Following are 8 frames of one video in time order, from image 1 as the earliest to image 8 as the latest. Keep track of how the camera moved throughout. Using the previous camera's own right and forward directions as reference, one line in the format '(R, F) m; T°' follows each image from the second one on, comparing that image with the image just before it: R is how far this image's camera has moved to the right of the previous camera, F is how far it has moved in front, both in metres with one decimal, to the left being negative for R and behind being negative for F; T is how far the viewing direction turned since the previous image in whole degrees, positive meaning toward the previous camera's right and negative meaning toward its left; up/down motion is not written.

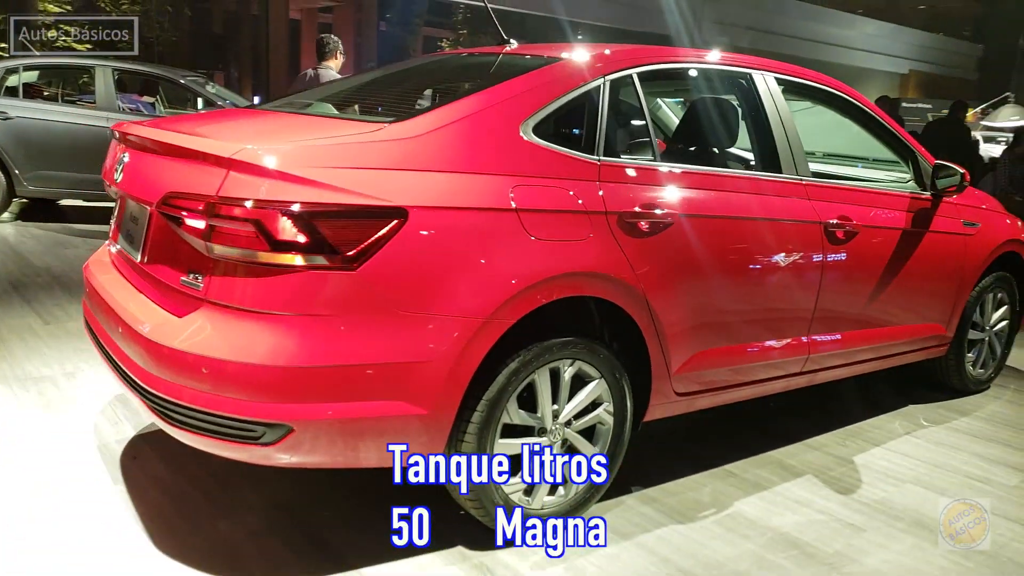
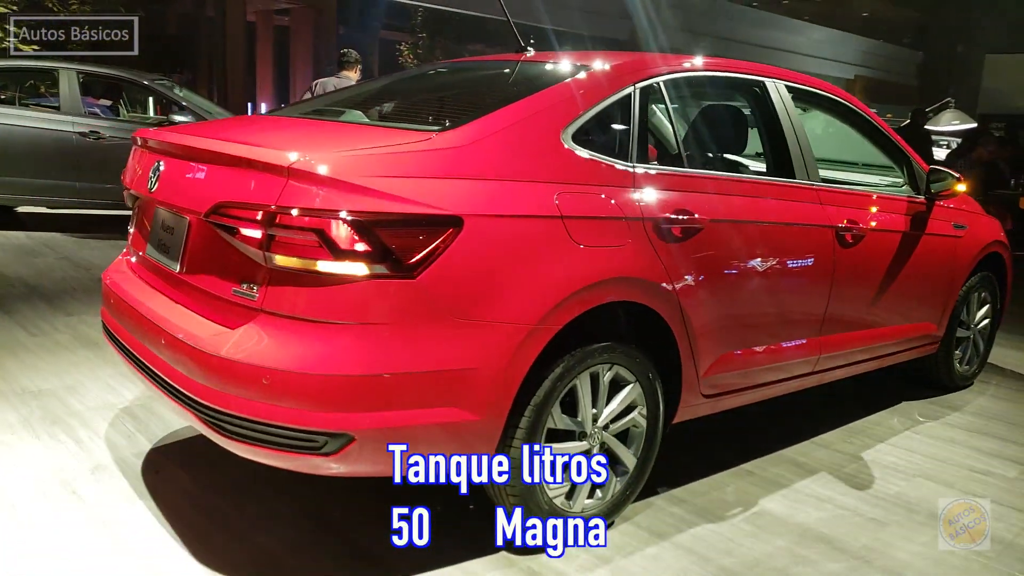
(-0.2, 0.0) m; +3°
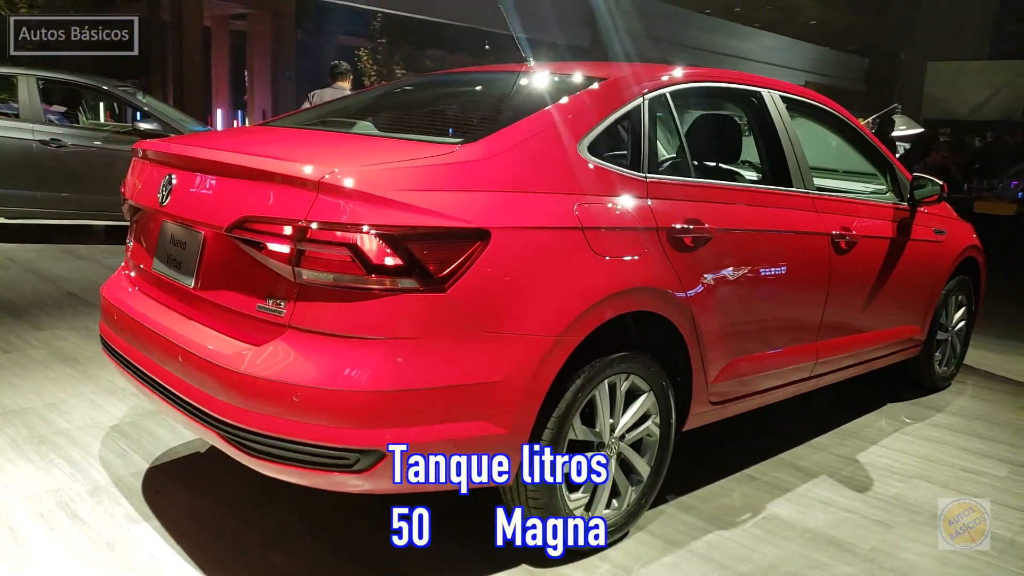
(-0.2, 0.0) m; +3°
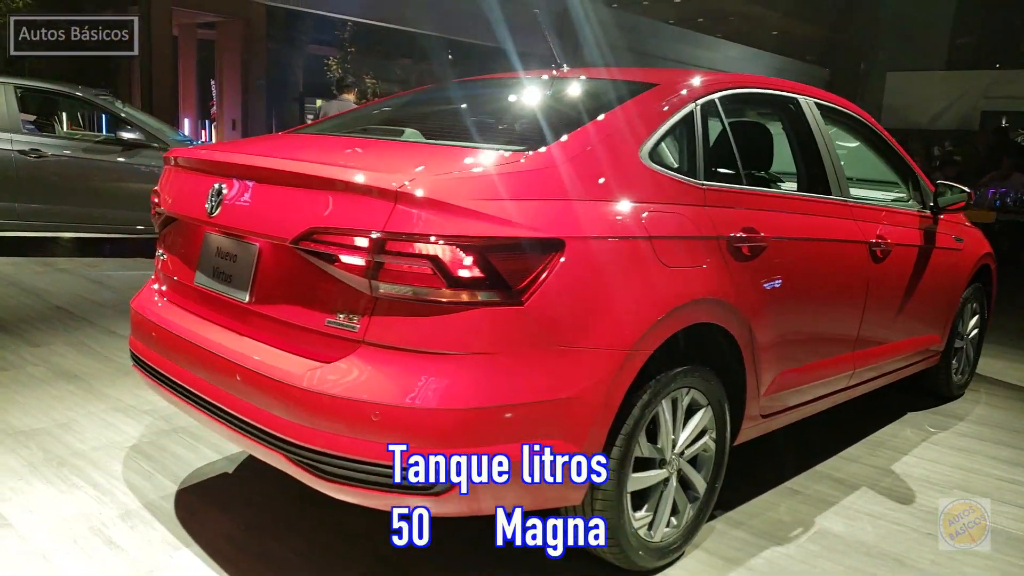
(-0.3, +0.1) m; +2°
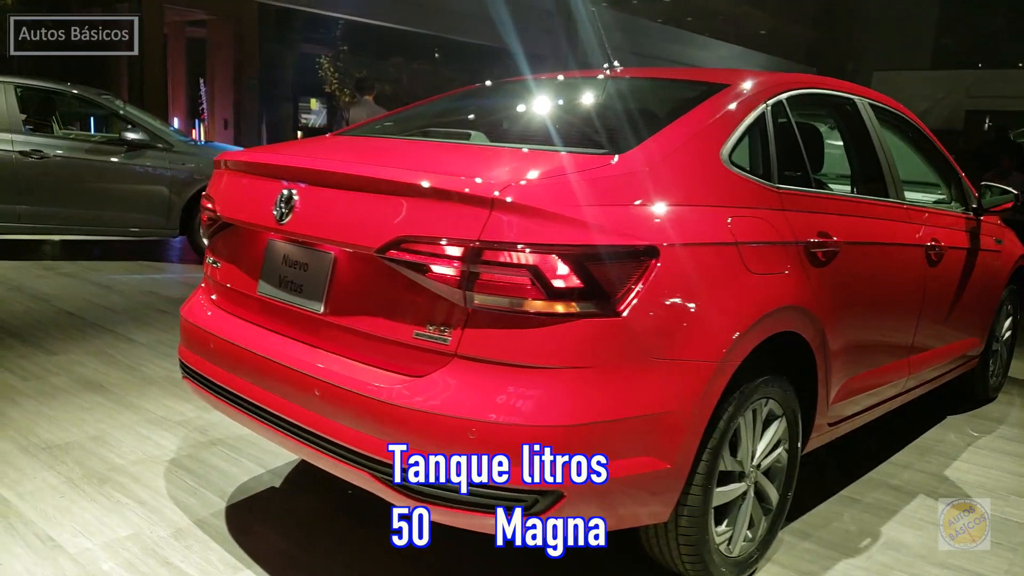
(-0.2, +0.1) m; +1°
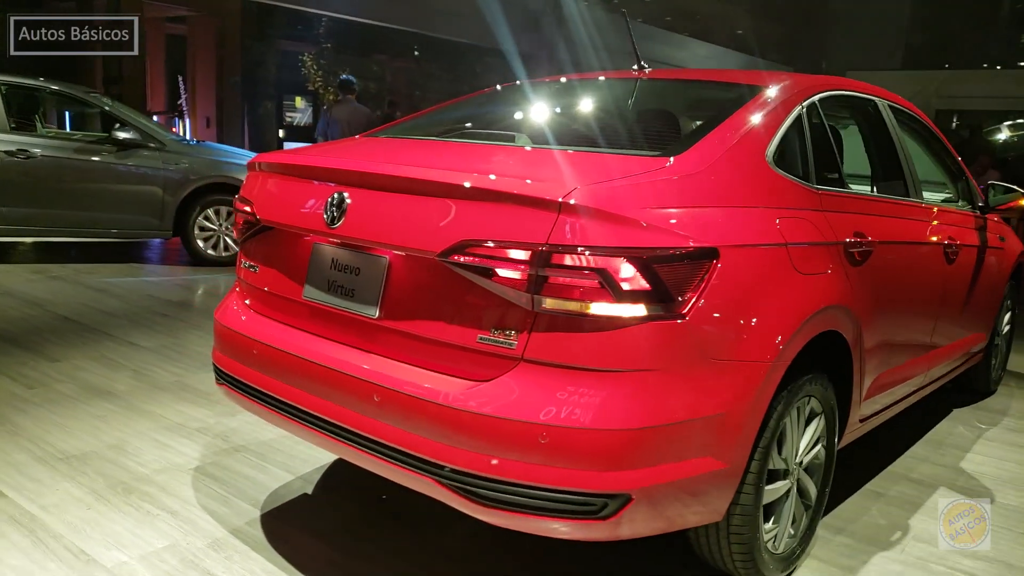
(-0.2, 0.0) m; +2°
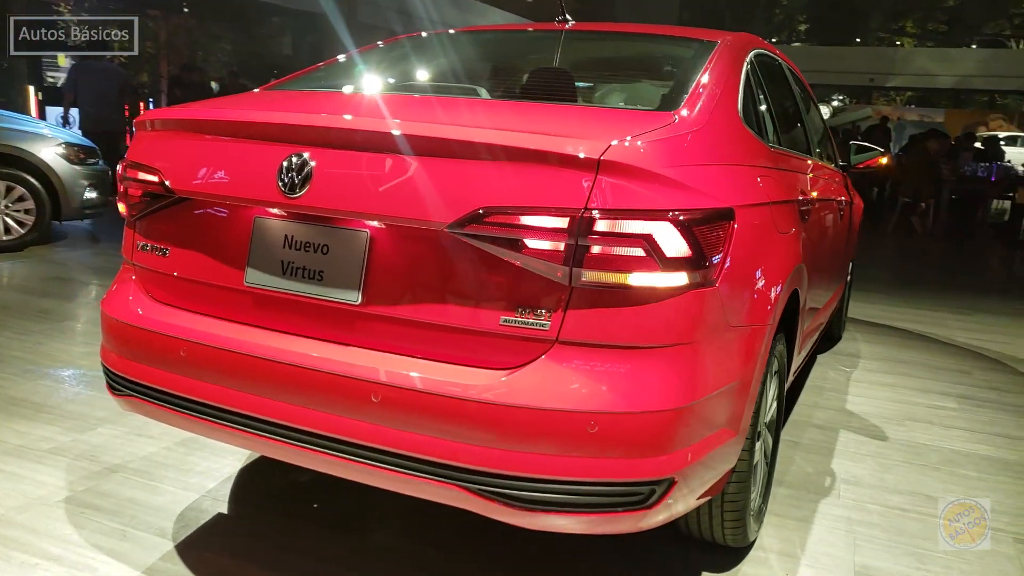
(-0.5, +0.3) m; +15°
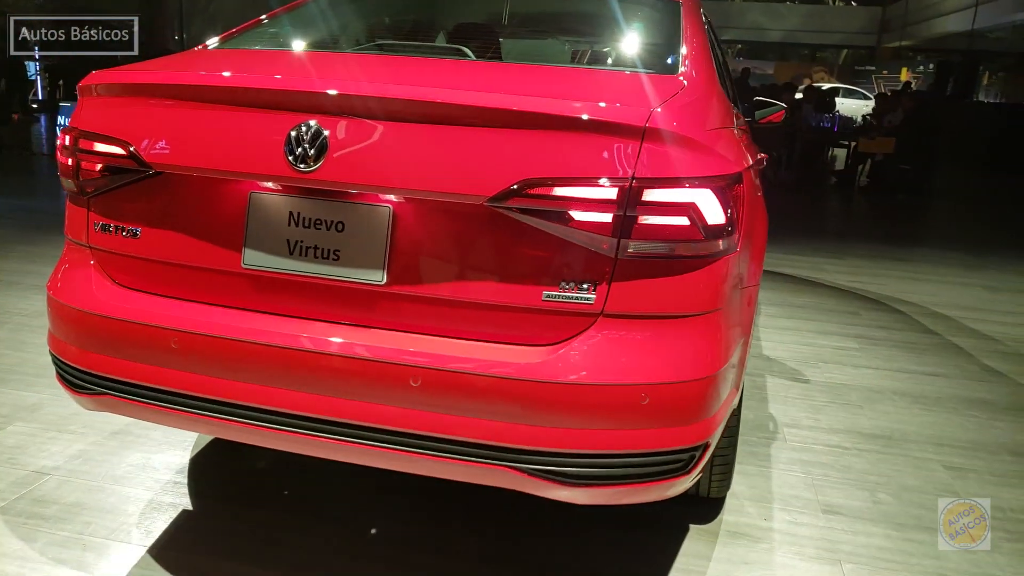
(-0.4, +0.1) m; +11°
